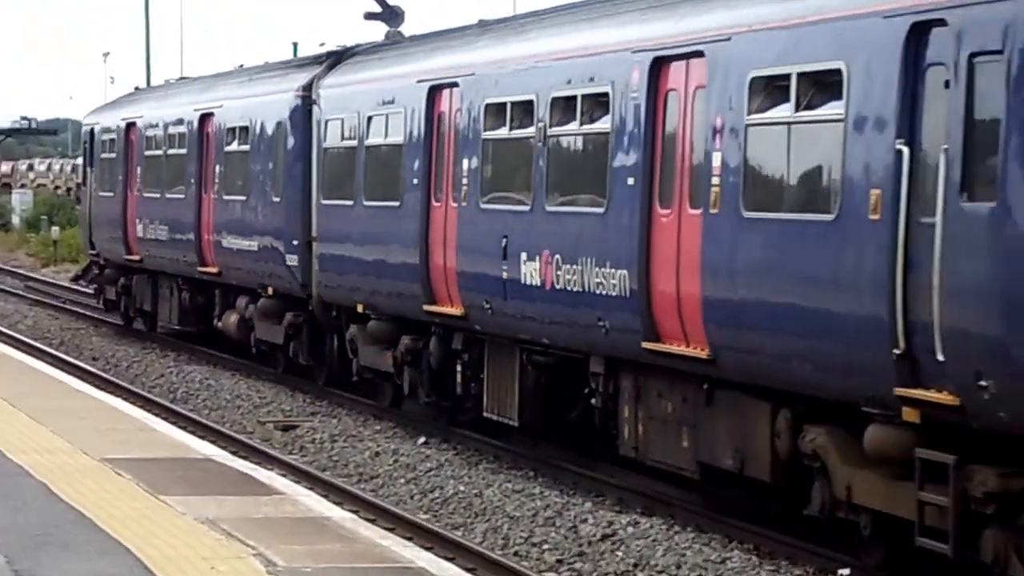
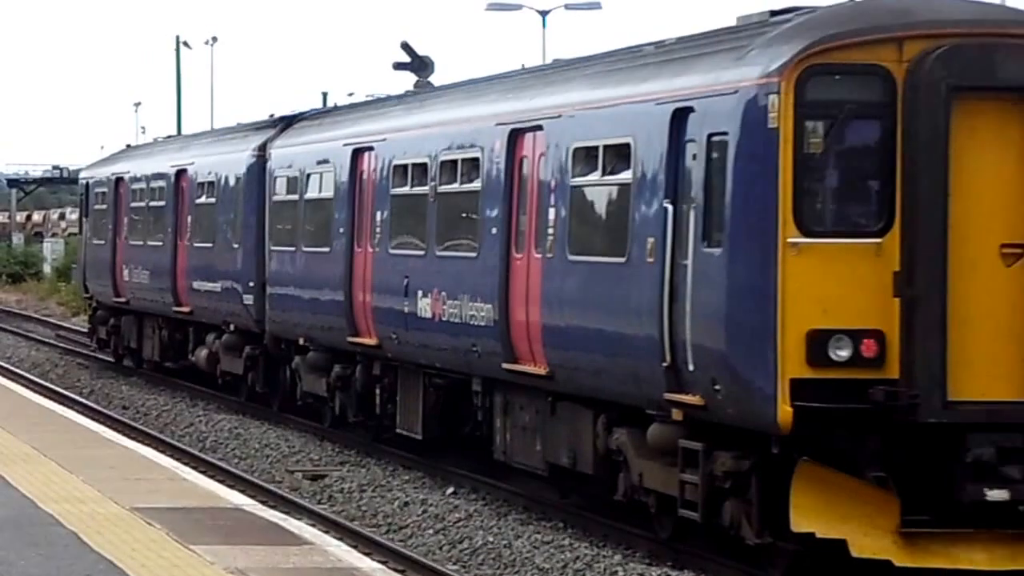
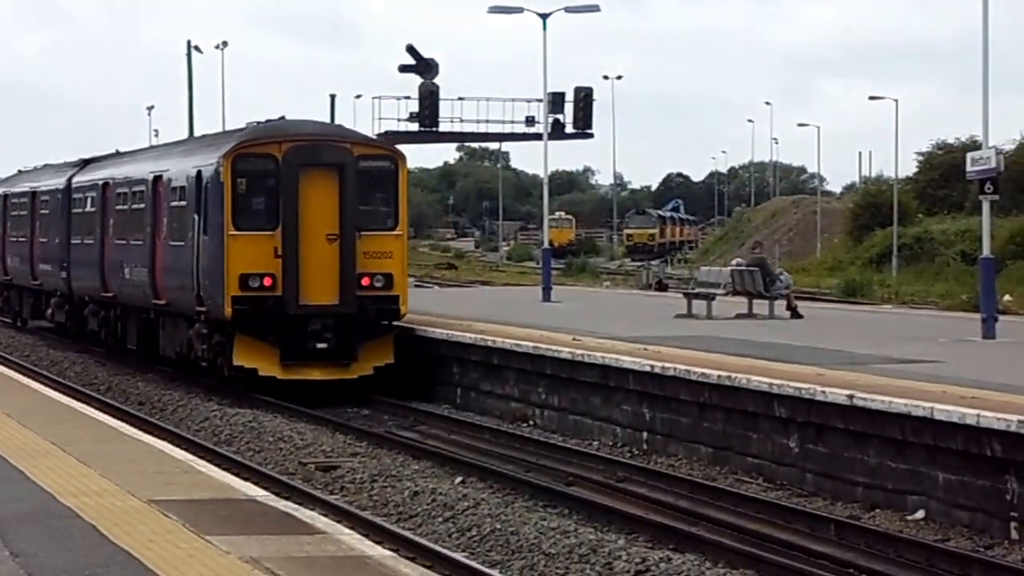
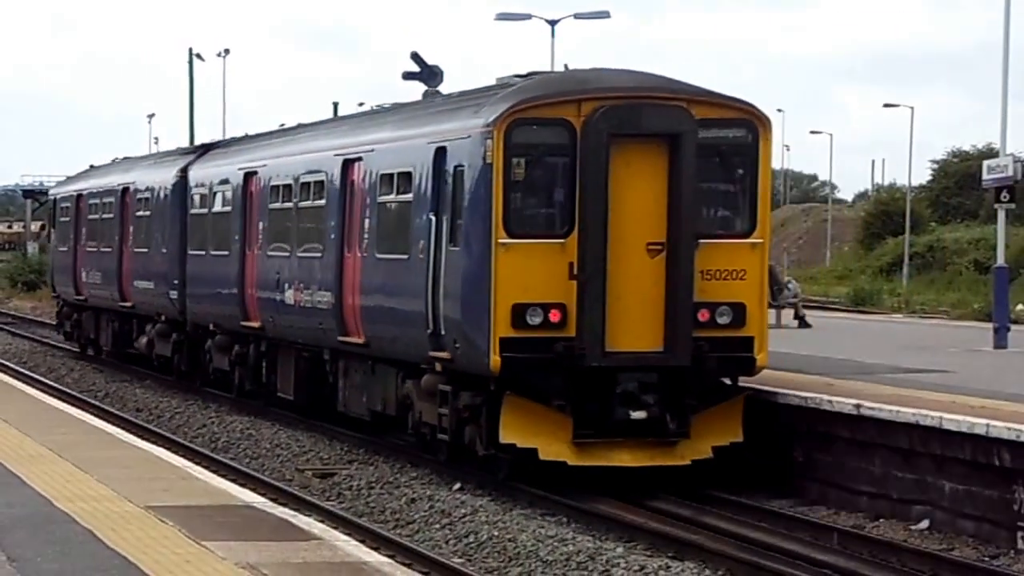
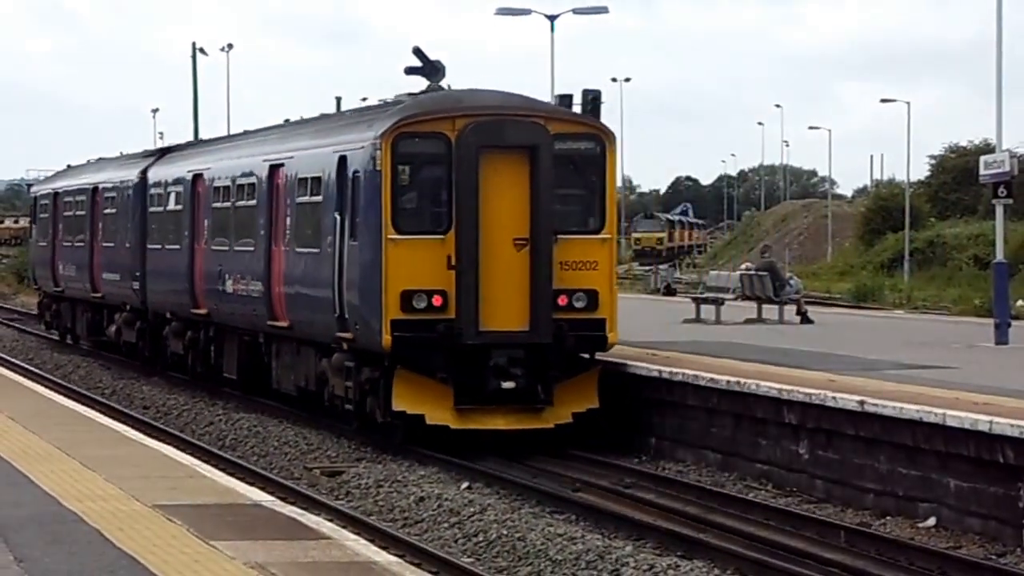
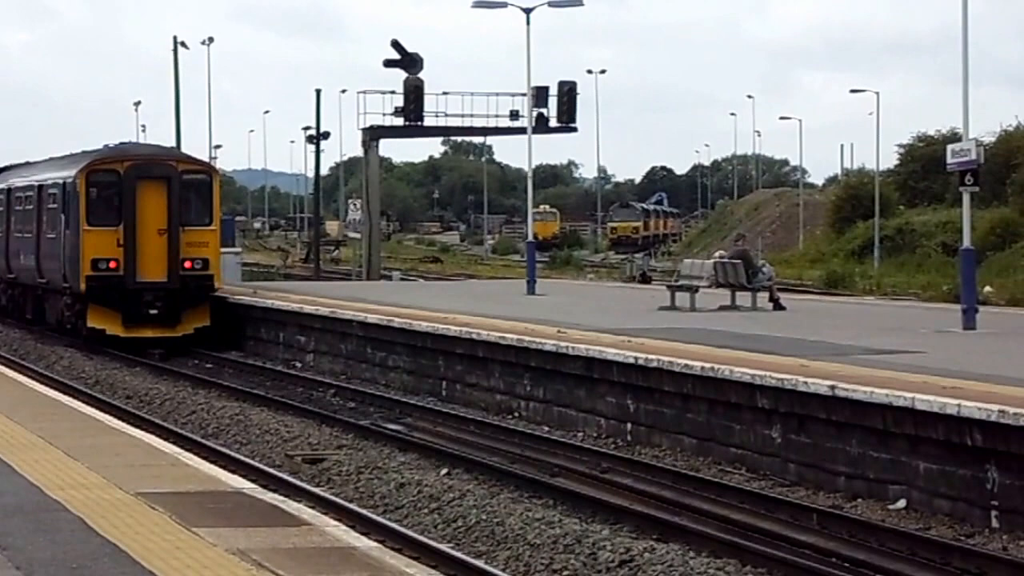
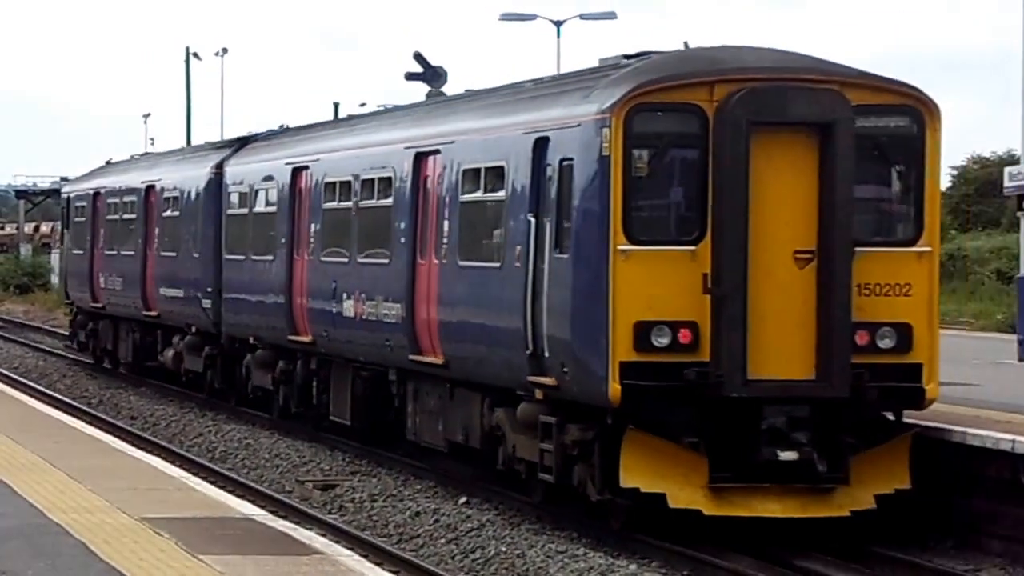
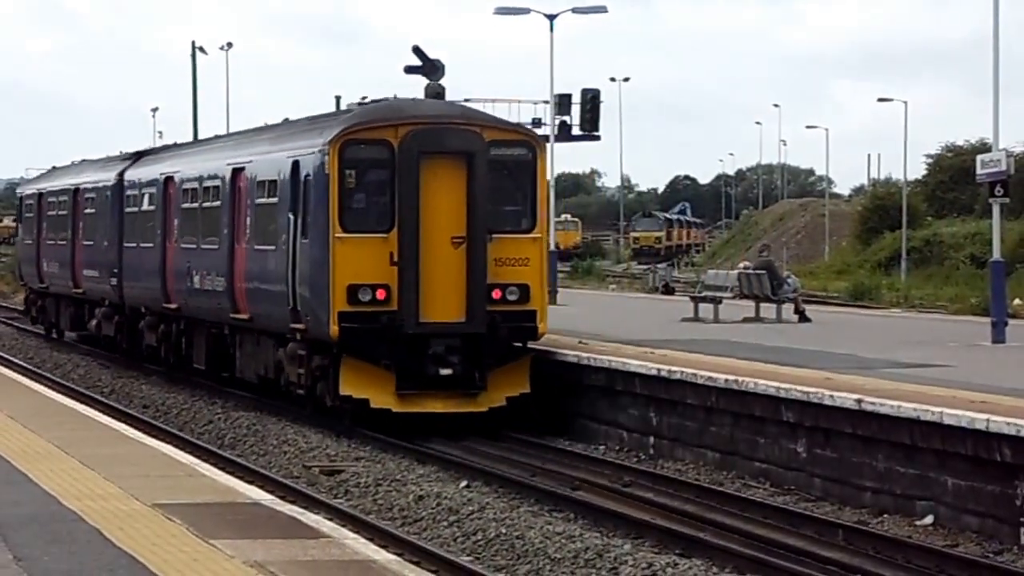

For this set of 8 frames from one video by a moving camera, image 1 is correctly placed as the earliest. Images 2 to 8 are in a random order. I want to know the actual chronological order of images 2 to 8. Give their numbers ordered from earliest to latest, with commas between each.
2, 7, 4, 5, 8, 3, 6
